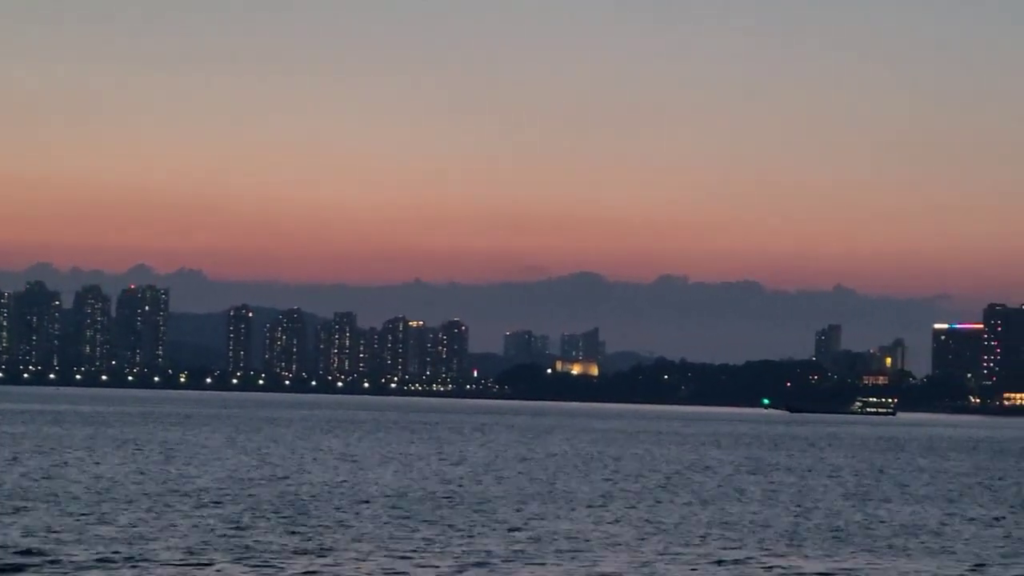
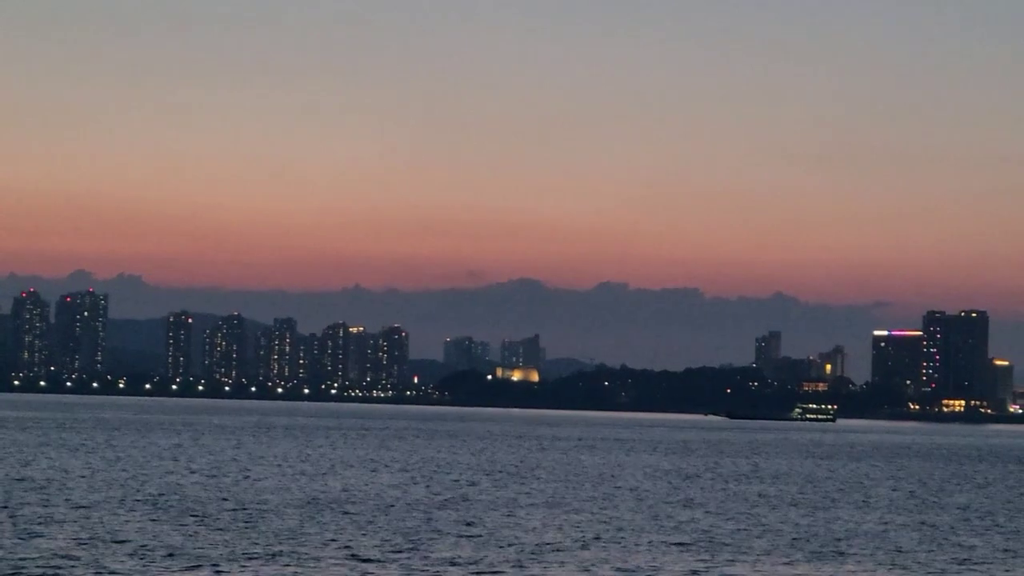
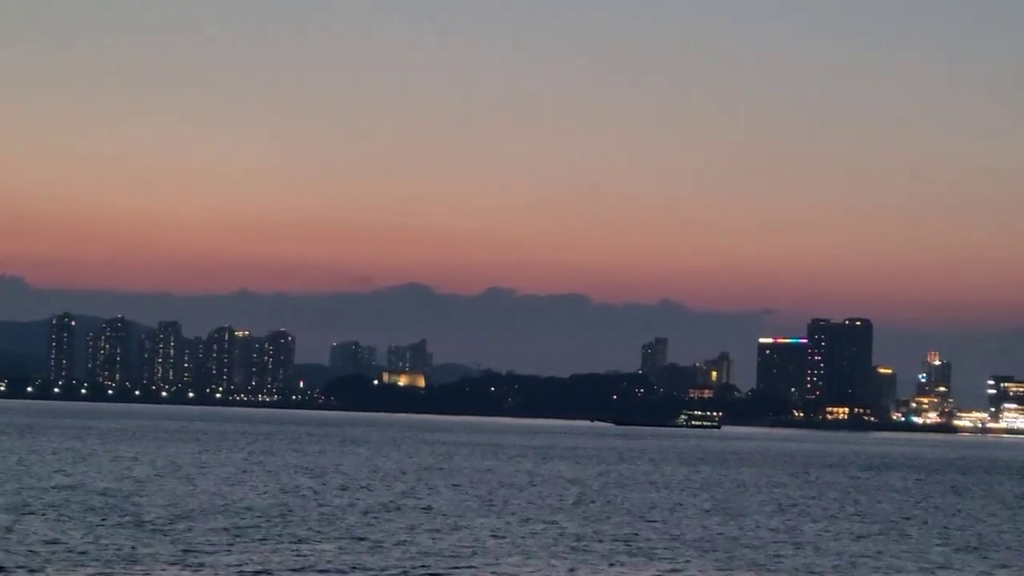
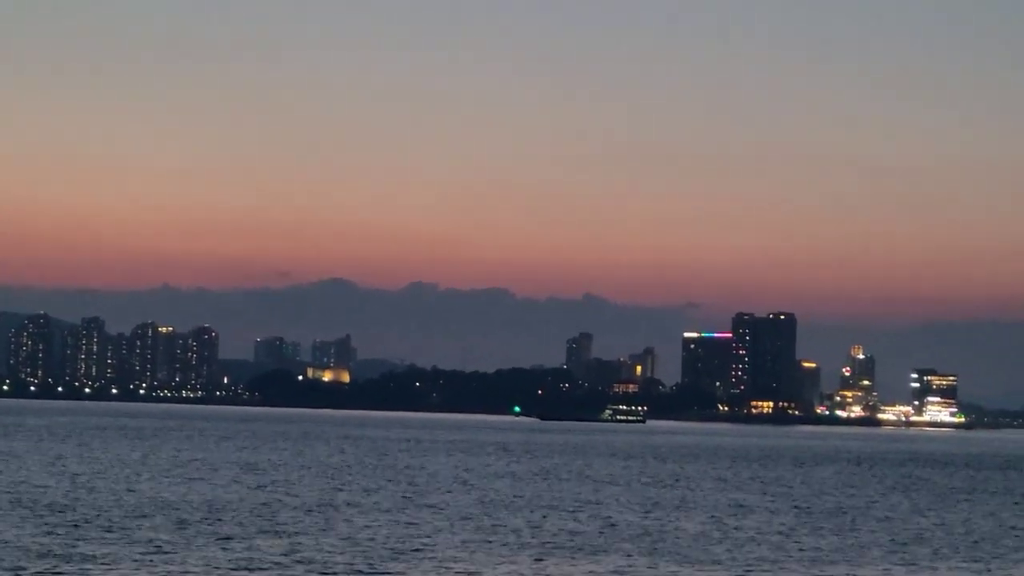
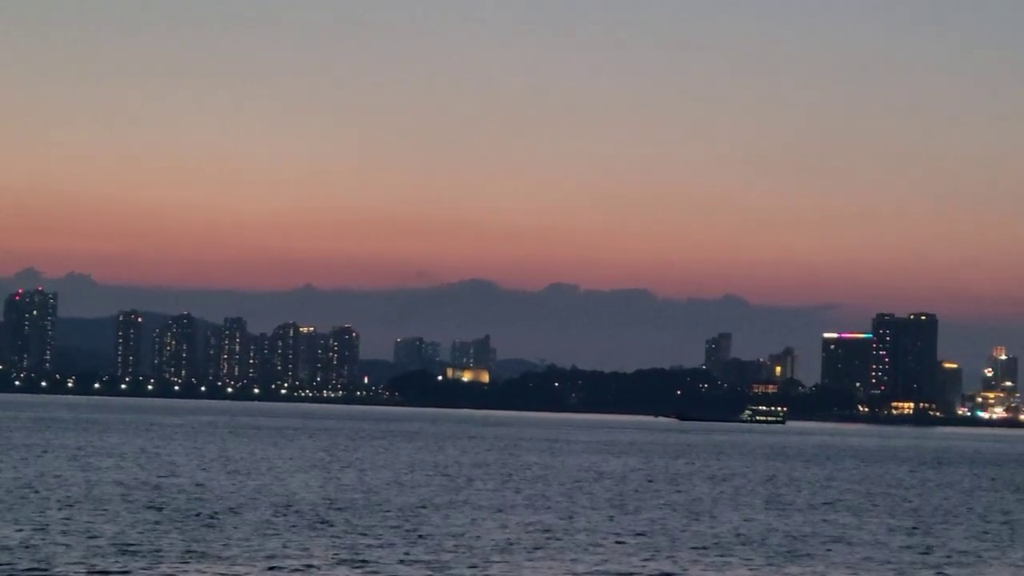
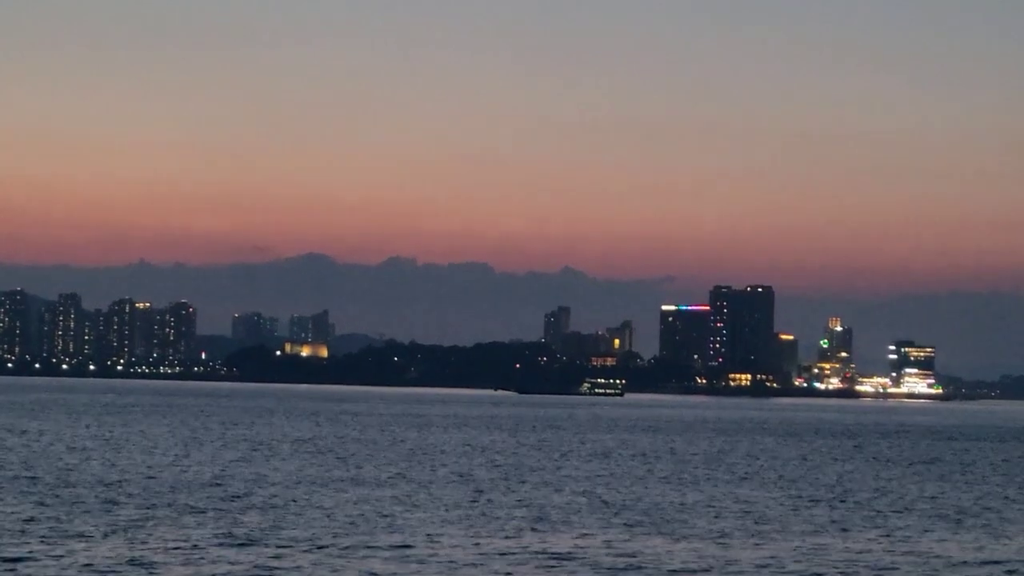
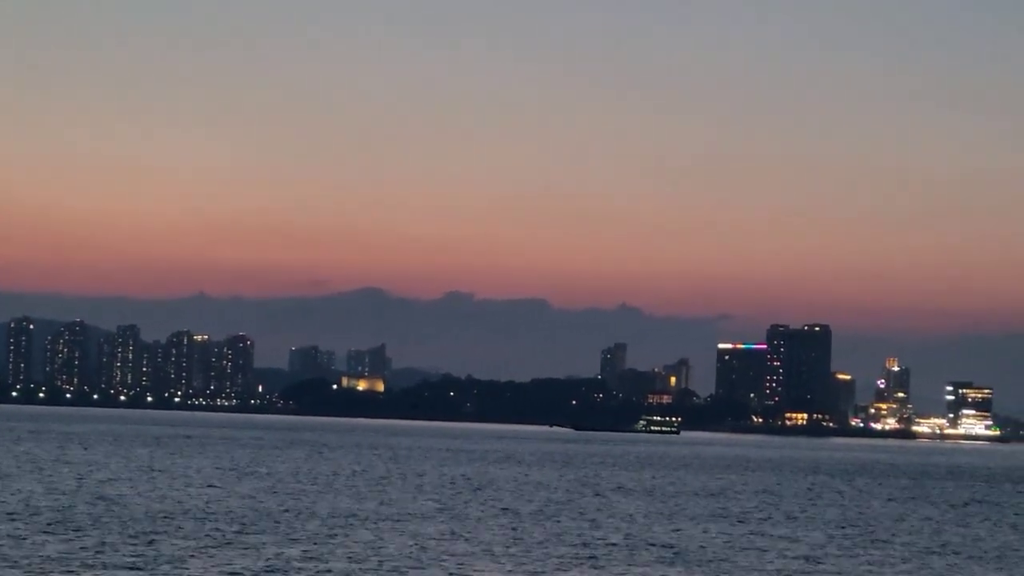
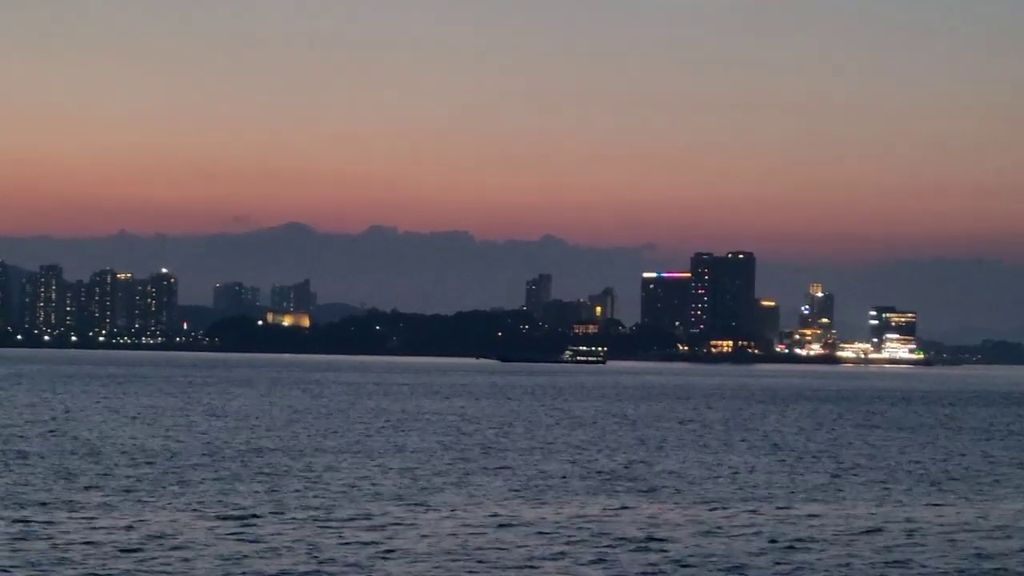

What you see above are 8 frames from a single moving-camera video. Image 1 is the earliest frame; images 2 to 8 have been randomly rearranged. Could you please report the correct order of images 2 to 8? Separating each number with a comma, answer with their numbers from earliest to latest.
2, 5, 3, 7, 4, 6, 8
